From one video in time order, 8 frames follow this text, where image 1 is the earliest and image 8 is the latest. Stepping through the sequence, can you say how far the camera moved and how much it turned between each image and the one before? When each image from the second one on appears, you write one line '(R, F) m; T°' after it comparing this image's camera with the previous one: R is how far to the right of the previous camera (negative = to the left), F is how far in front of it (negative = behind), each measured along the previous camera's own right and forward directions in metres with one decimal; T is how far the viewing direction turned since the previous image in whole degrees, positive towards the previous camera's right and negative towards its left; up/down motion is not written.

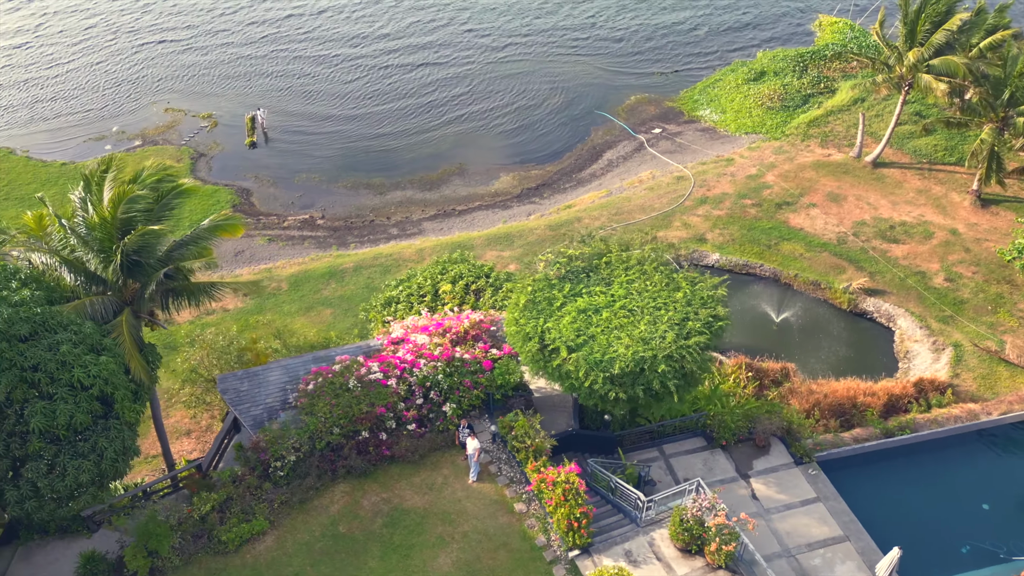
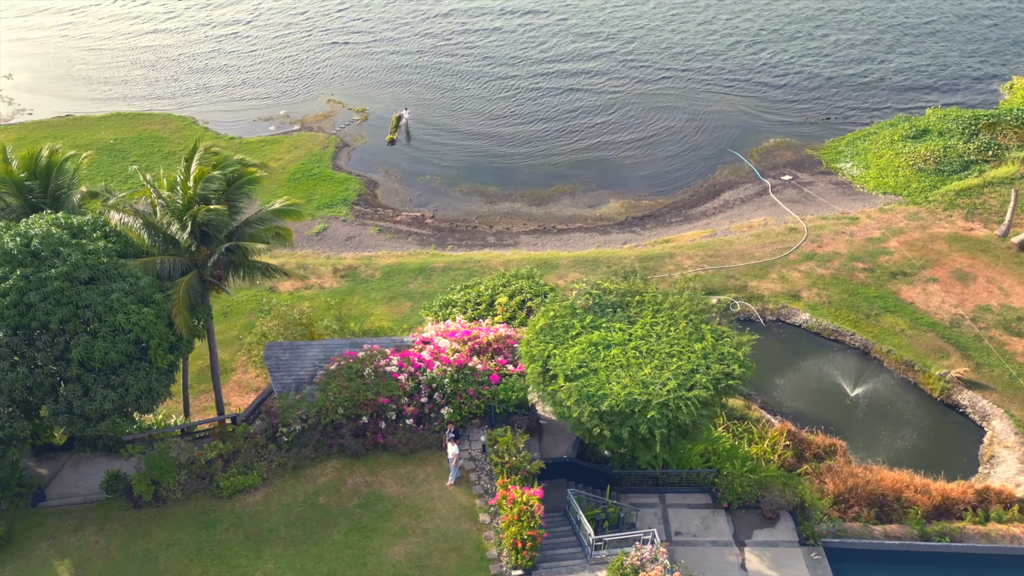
(+3.2, -0.3) m; -12°
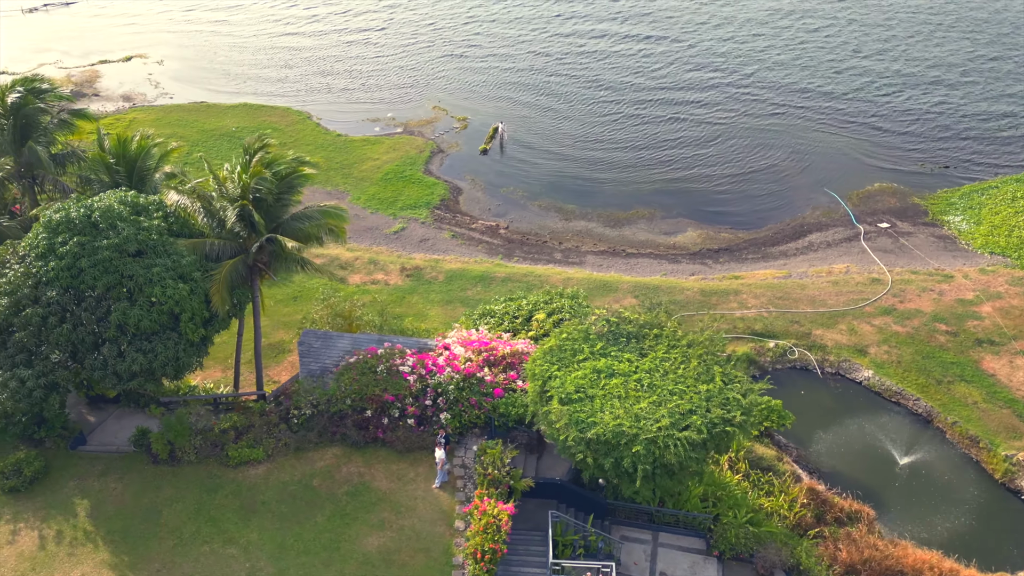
(+2.4, -0.2) m; -9°
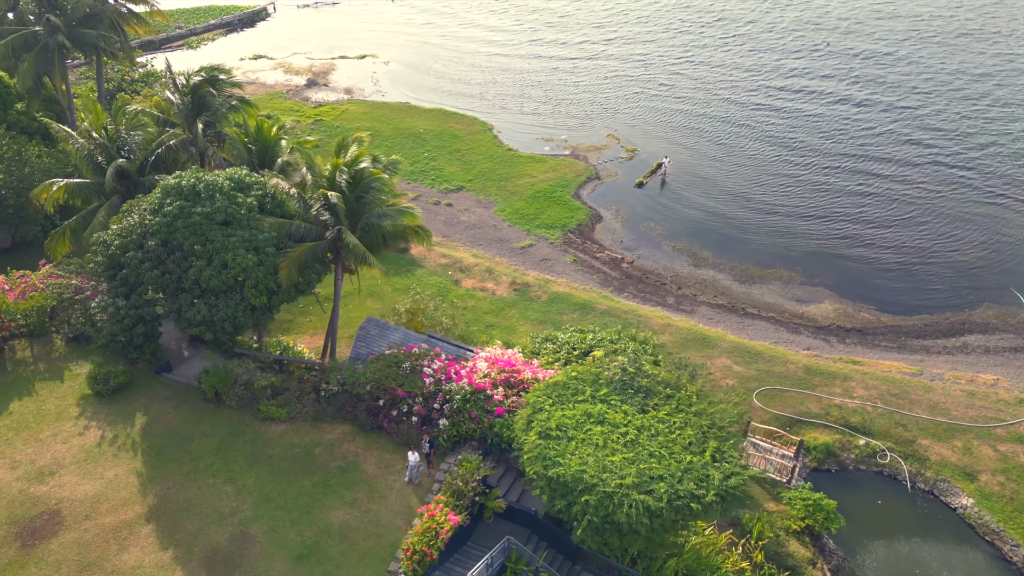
(+4.5, 0.0) m; -16°
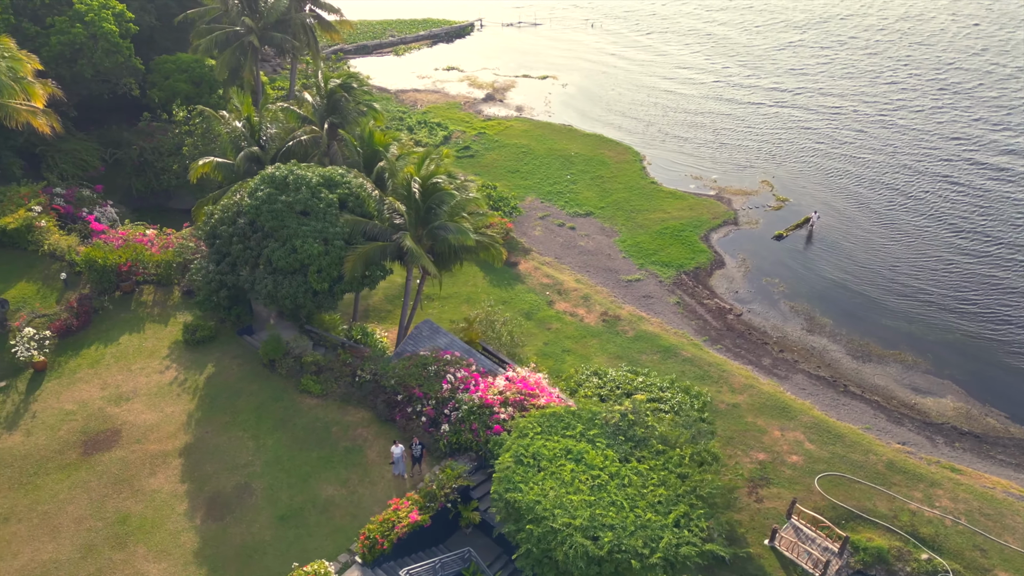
(+4.2, -0.1) m; -15°
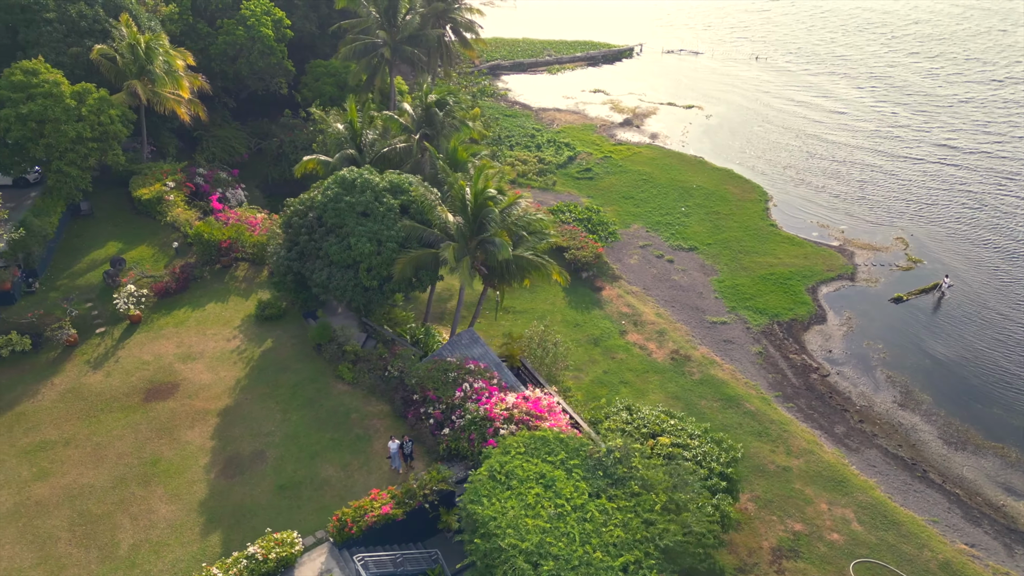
(+3.7, -0.1) m; -12°
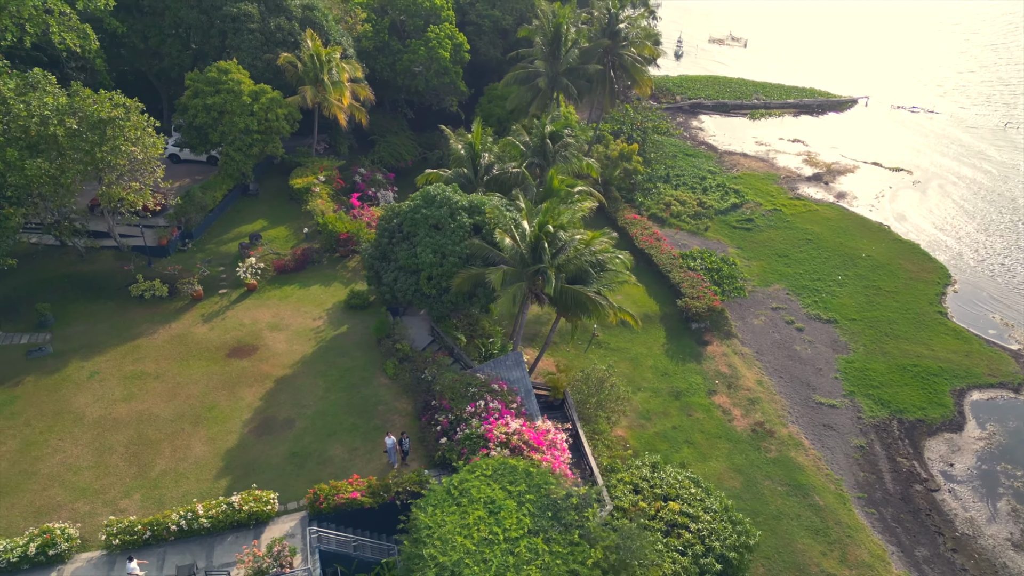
(+5.4, +0.2) m; -17°
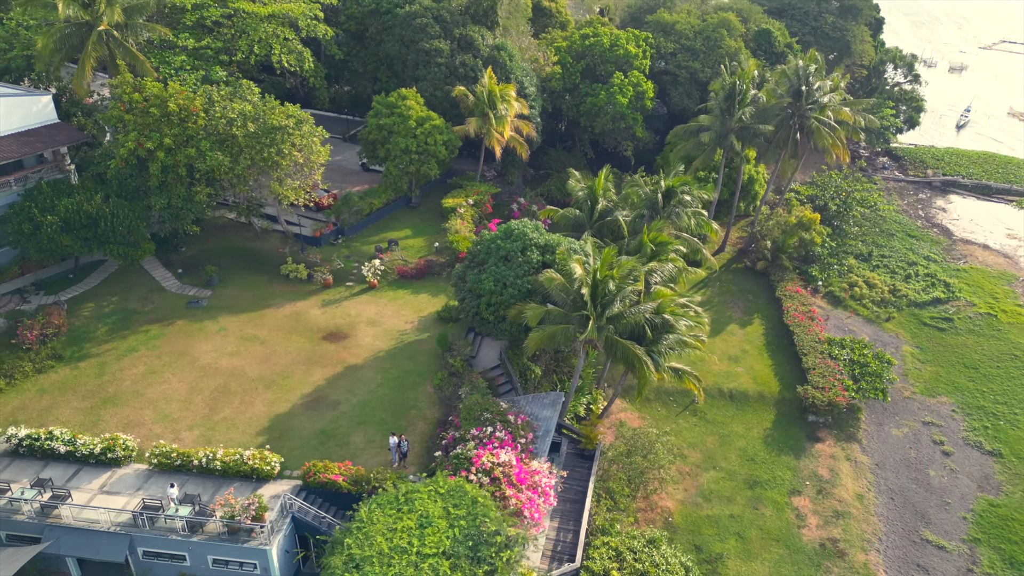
(+7.0, +0.4) m; -21°
